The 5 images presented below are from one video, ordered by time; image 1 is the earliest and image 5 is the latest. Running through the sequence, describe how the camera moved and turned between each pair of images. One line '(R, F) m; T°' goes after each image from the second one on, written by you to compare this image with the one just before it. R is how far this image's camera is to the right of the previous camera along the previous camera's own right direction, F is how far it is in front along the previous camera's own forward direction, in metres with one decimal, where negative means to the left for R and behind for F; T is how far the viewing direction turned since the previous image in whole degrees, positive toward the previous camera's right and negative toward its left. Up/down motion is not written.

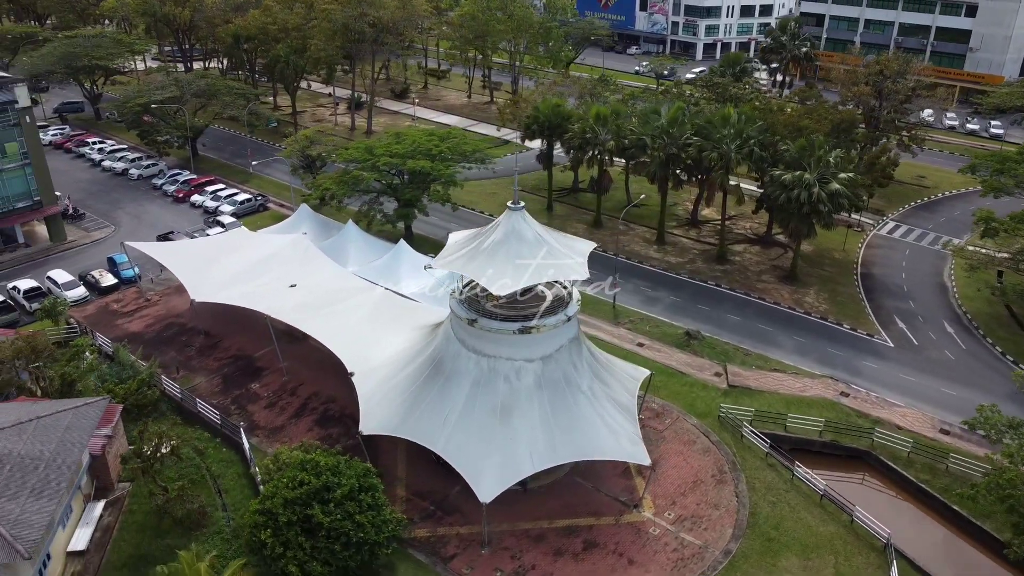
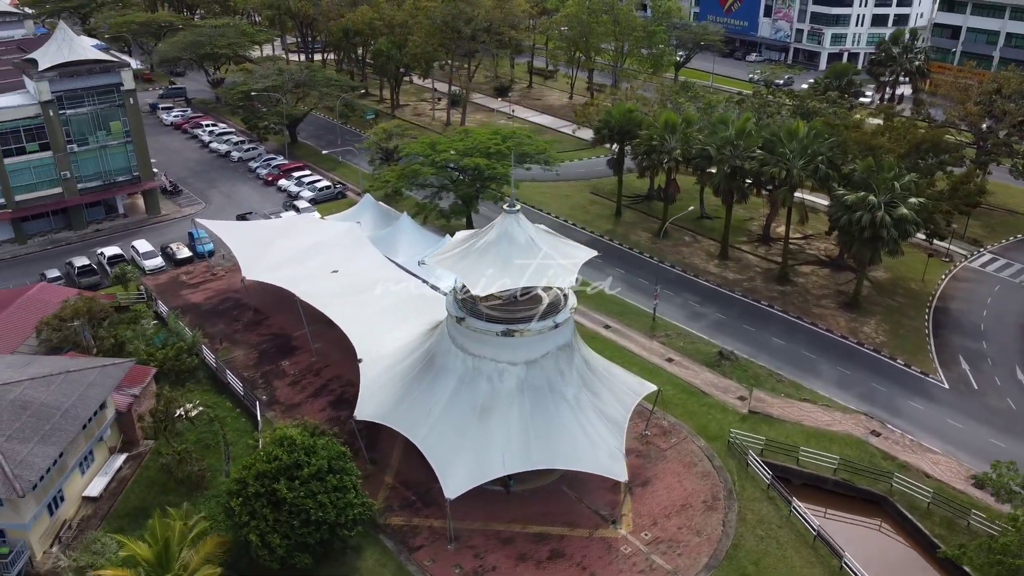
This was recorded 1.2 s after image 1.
(+5.4, +0.3) m; -9°
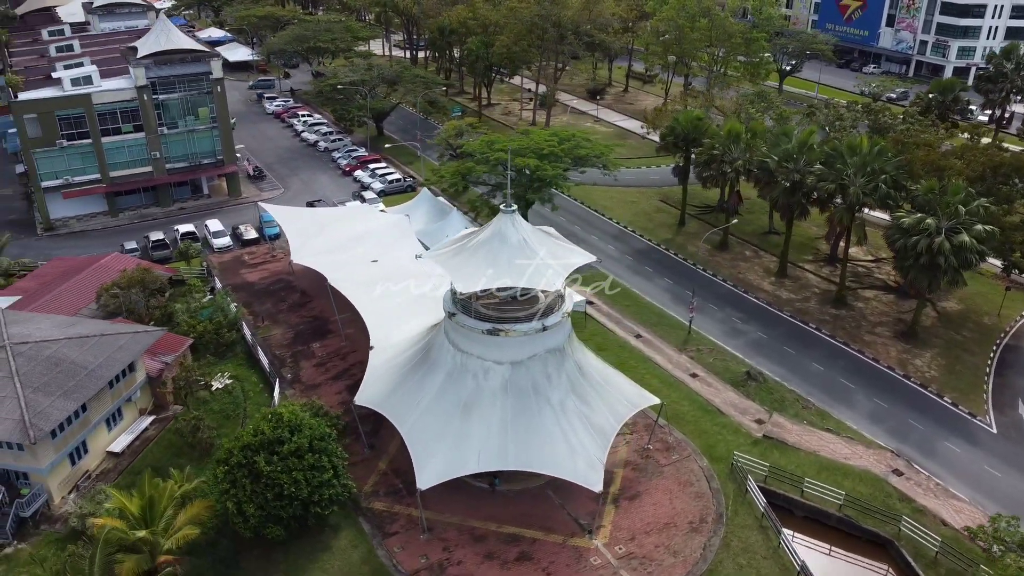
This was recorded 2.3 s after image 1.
(+5.0, +0.3) m; -9°
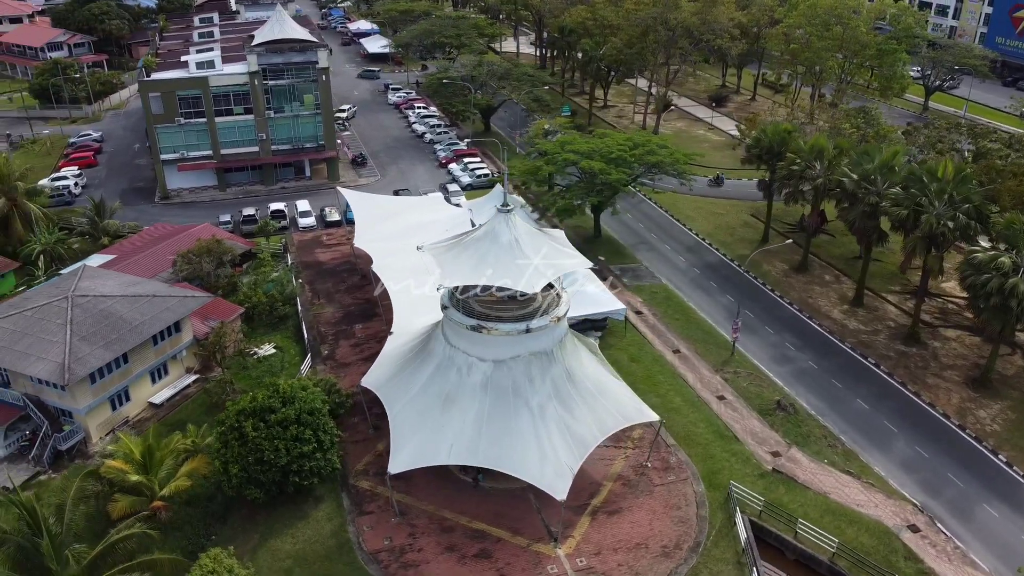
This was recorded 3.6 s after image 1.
(+6.3, +0.5) m; -11°
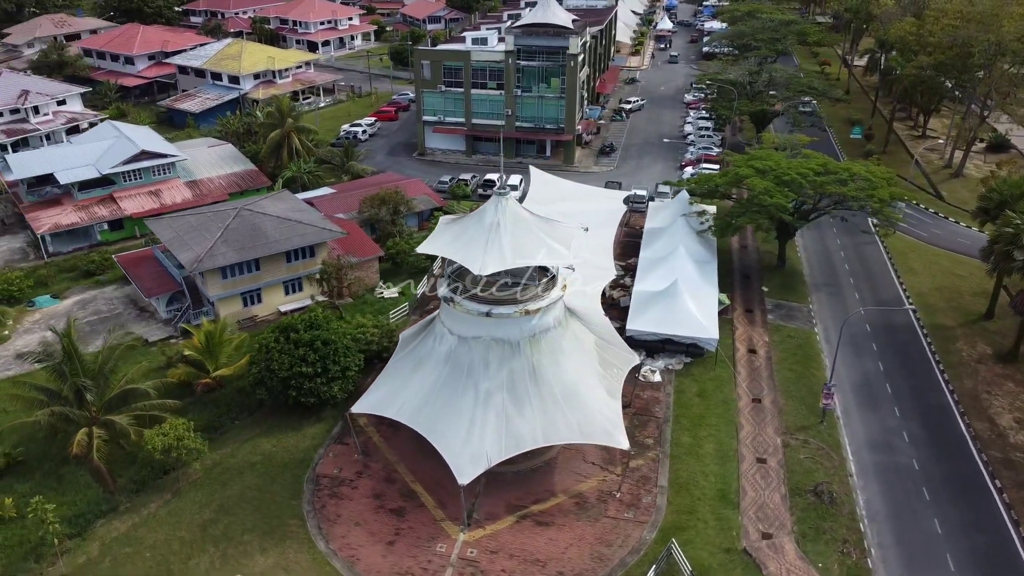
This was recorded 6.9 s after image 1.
(+15.2, +3.8) m; -27°
